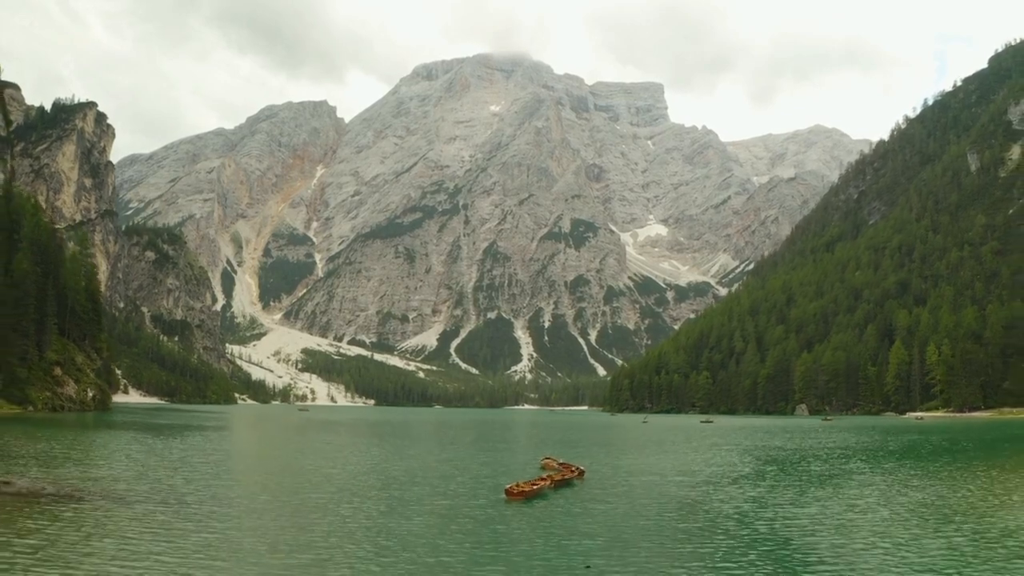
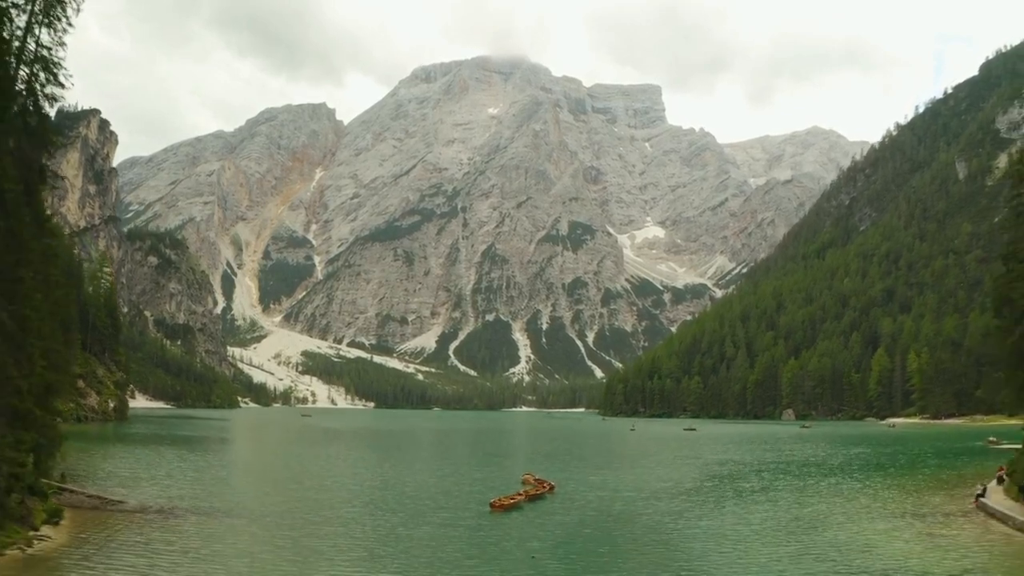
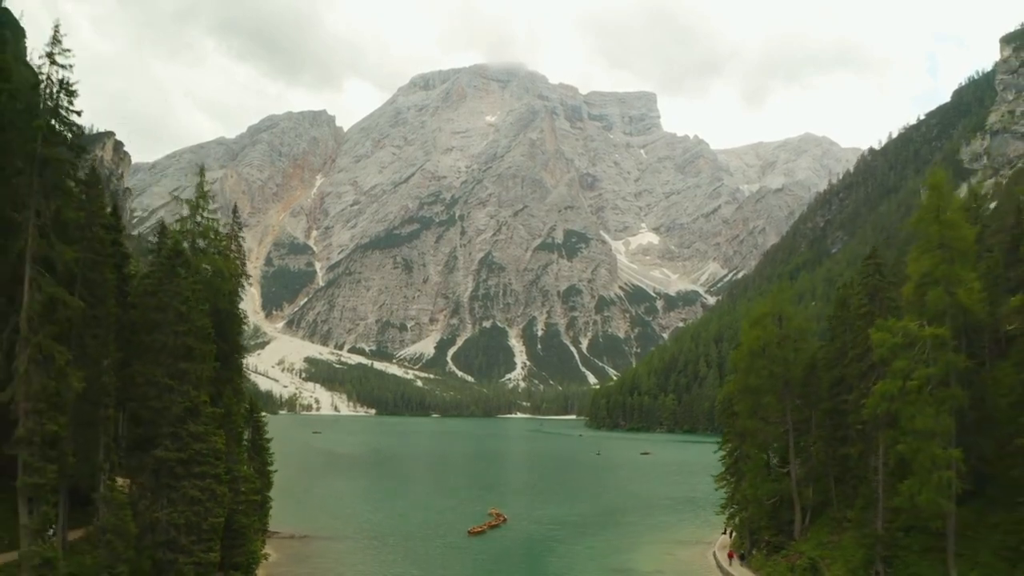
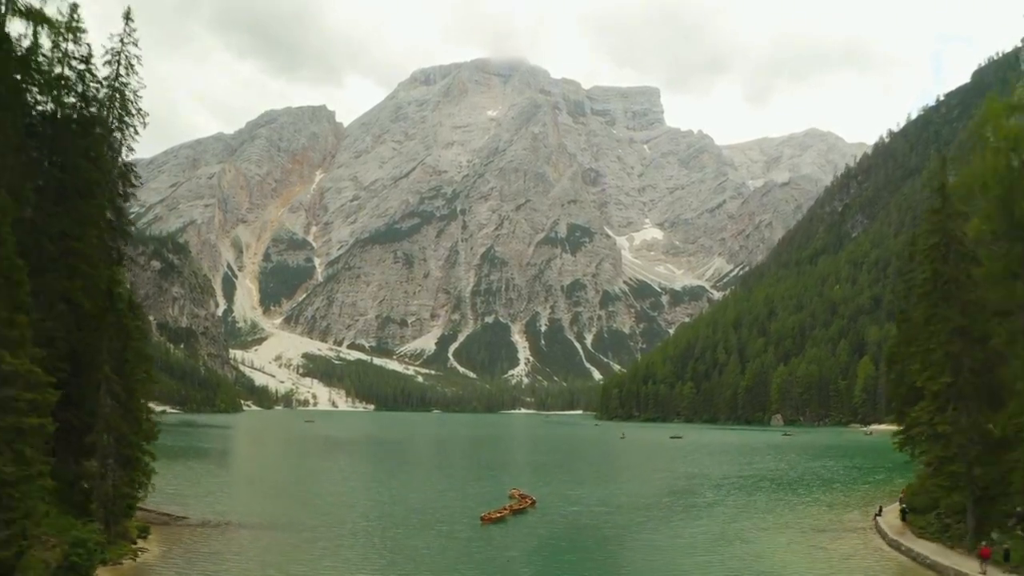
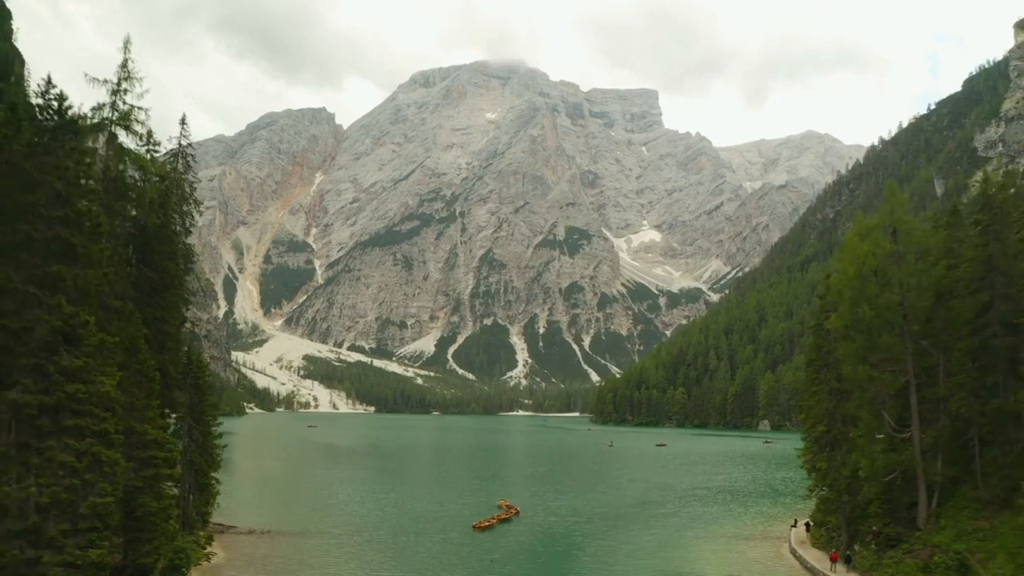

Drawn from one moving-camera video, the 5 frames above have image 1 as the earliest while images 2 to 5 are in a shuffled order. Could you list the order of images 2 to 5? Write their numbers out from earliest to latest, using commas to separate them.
2, 4, 5, 3
